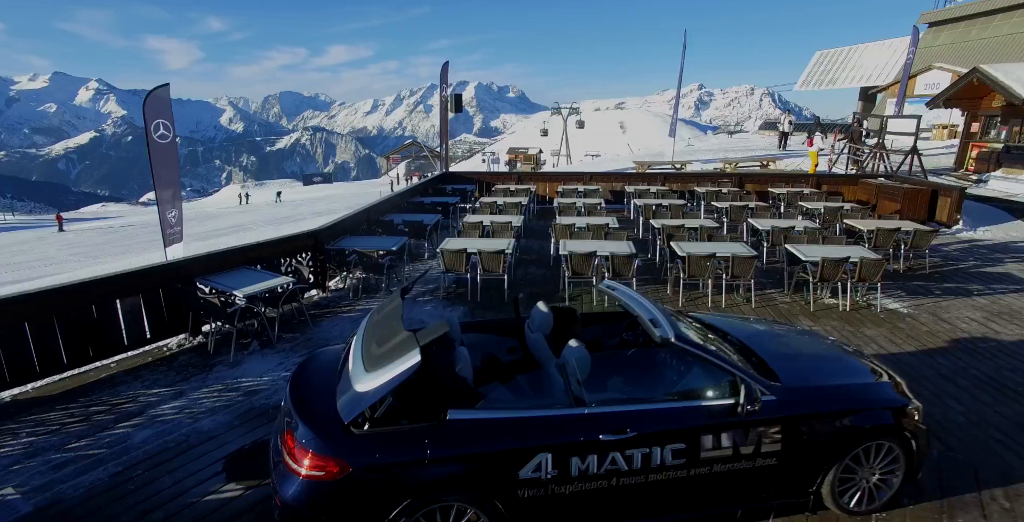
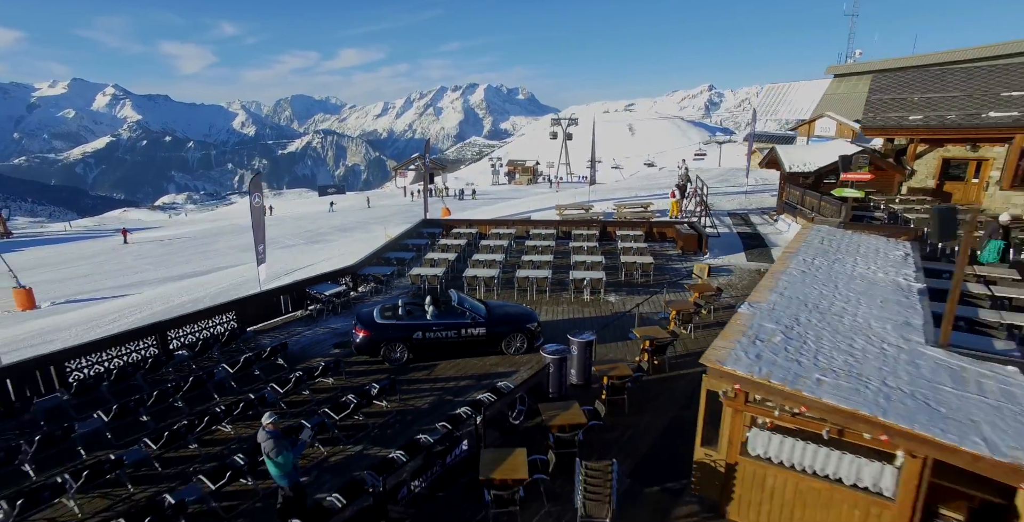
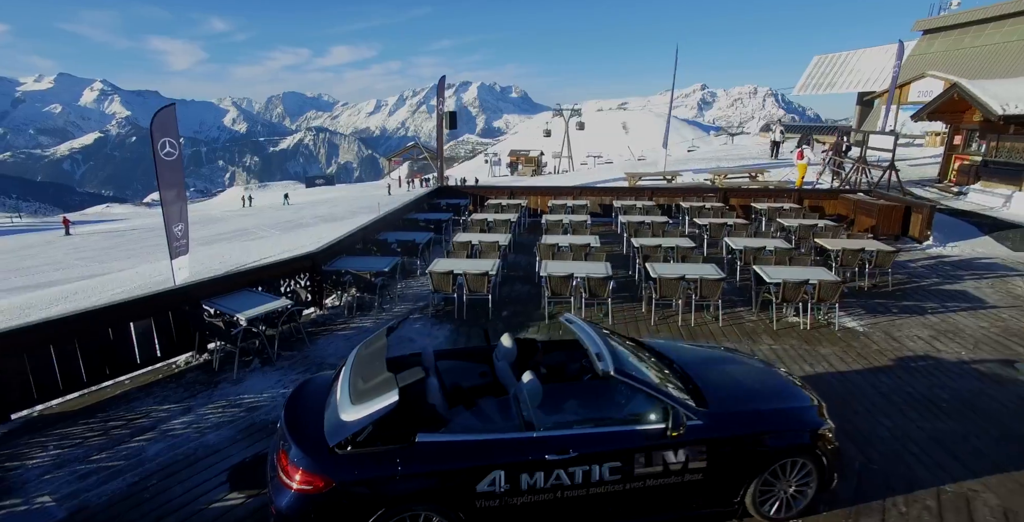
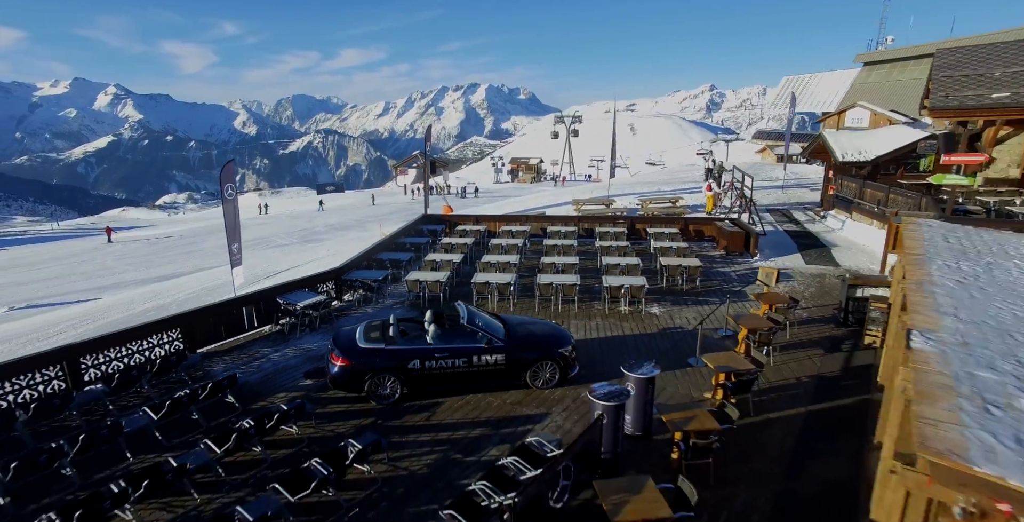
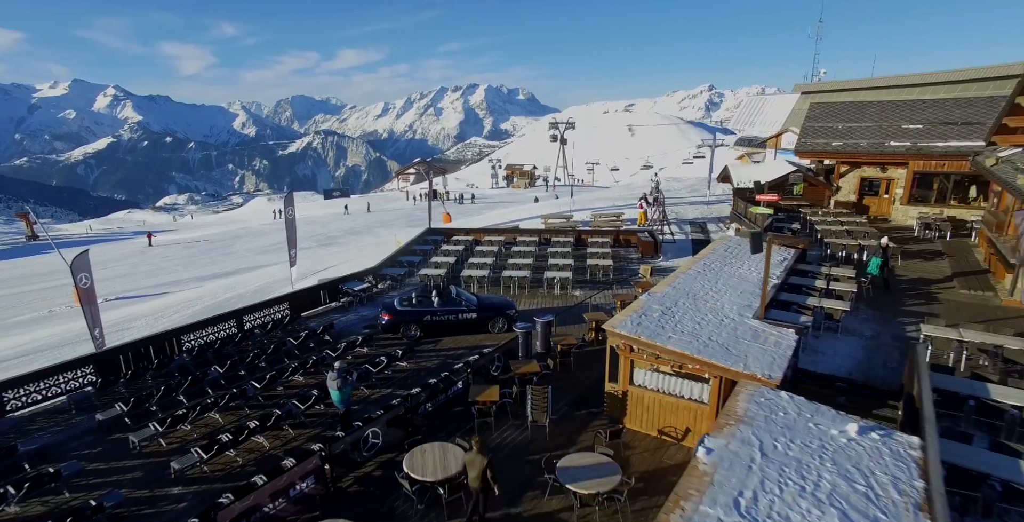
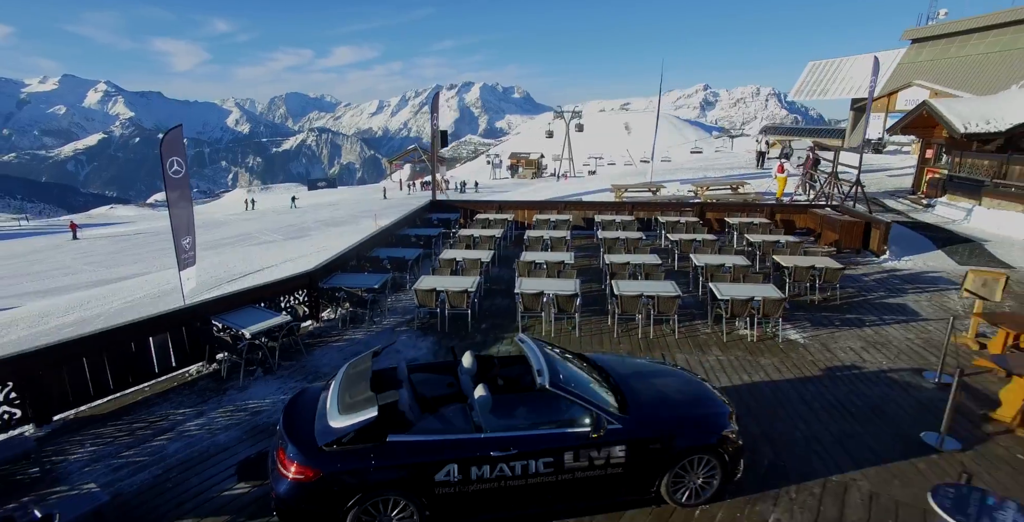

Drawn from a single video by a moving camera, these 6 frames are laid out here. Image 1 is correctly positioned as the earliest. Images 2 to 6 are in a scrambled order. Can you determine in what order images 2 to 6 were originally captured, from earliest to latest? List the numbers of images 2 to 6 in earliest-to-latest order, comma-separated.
3, 6, 4, 2, 5
